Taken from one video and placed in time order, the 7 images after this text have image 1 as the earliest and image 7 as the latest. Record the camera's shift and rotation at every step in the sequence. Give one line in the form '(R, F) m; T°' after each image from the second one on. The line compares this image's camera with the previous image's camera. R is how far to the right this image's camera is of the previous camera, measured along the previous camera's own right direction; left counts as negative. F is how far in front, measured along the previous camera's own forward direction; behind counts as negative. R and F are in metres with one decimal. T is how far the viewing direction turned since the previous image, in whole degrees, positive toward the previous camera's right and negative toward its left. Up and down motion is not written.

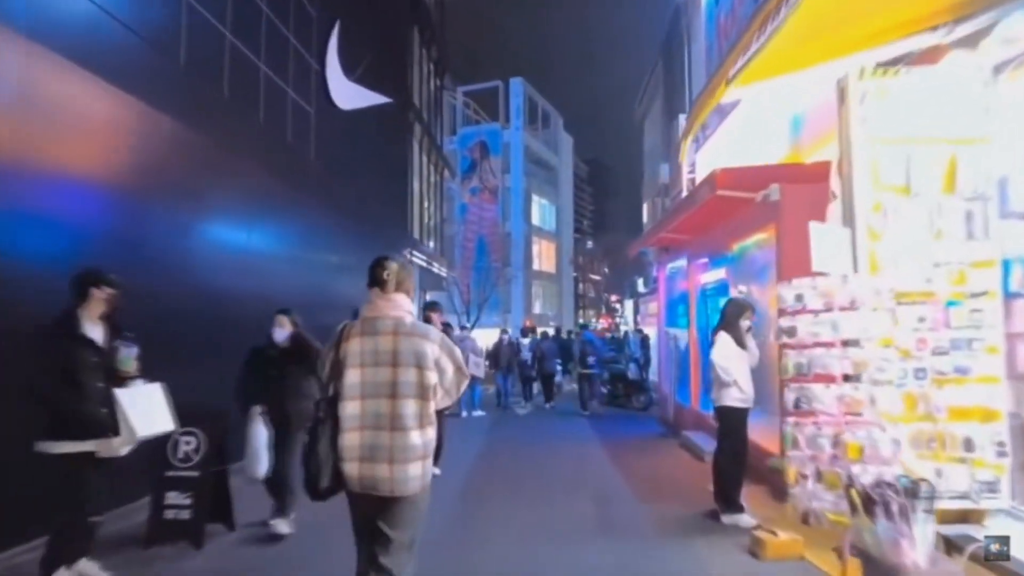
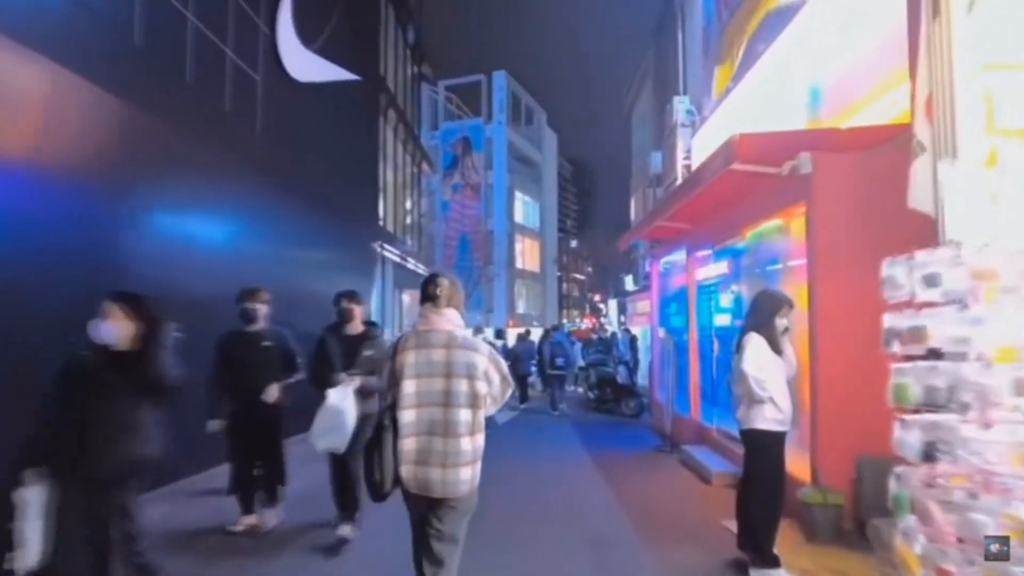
(+0.1, +1.5) m; +1°
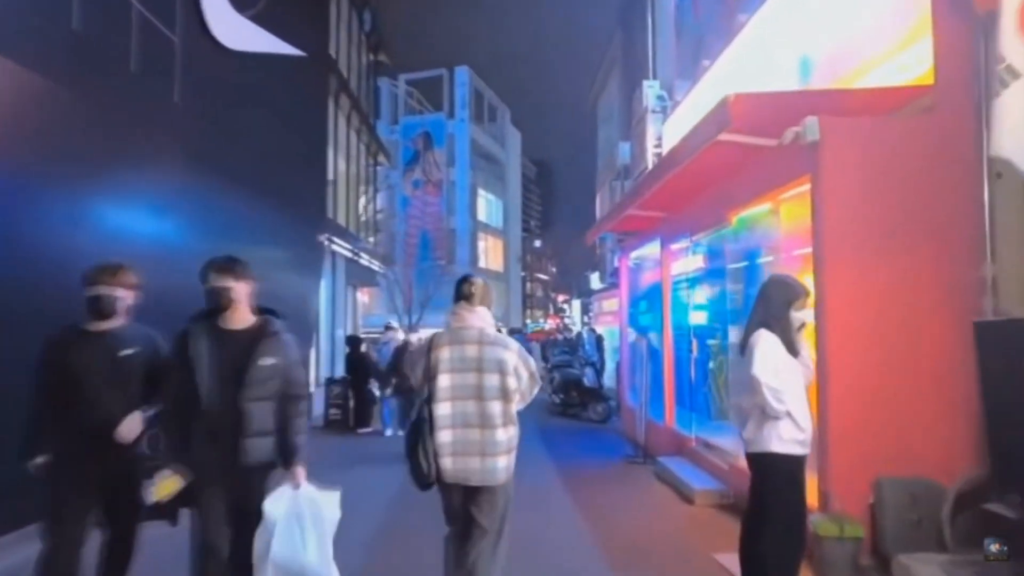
(+0.1, +1.1) m; +3°
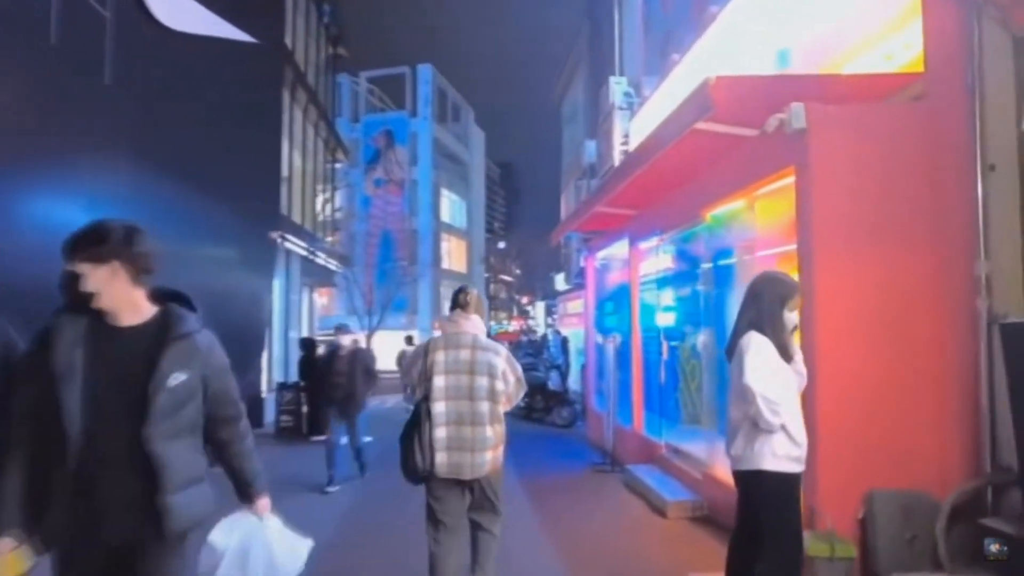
(0.0, +0.5) m; +3°
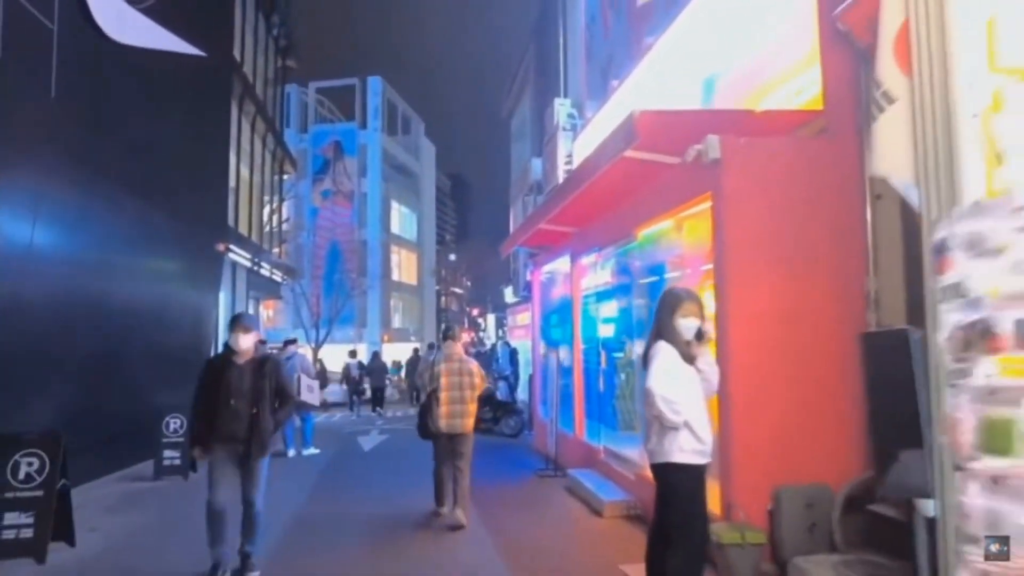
(+0.1, -0.4) m; +4°
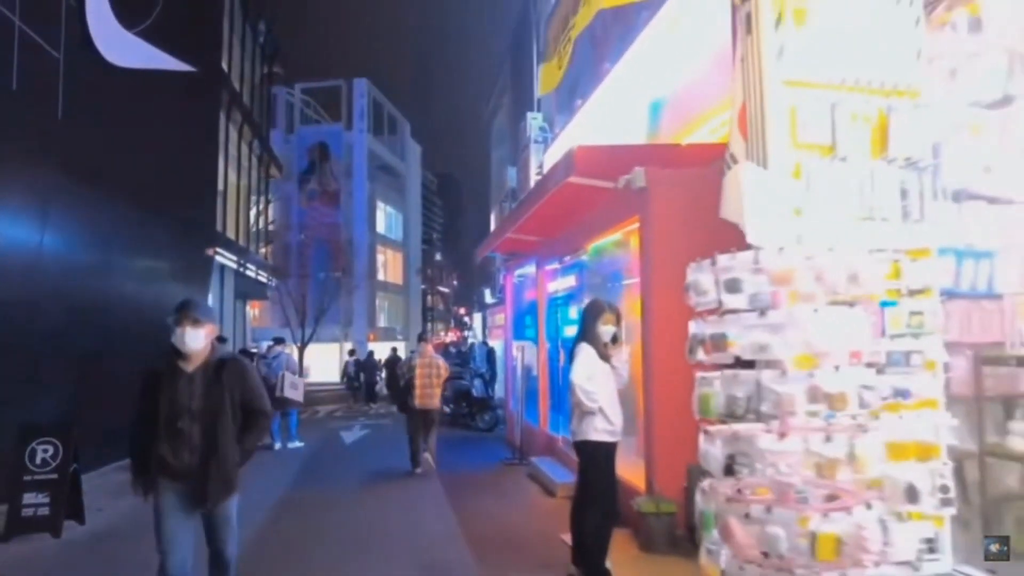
(+0.3, -0.9) m; +1°
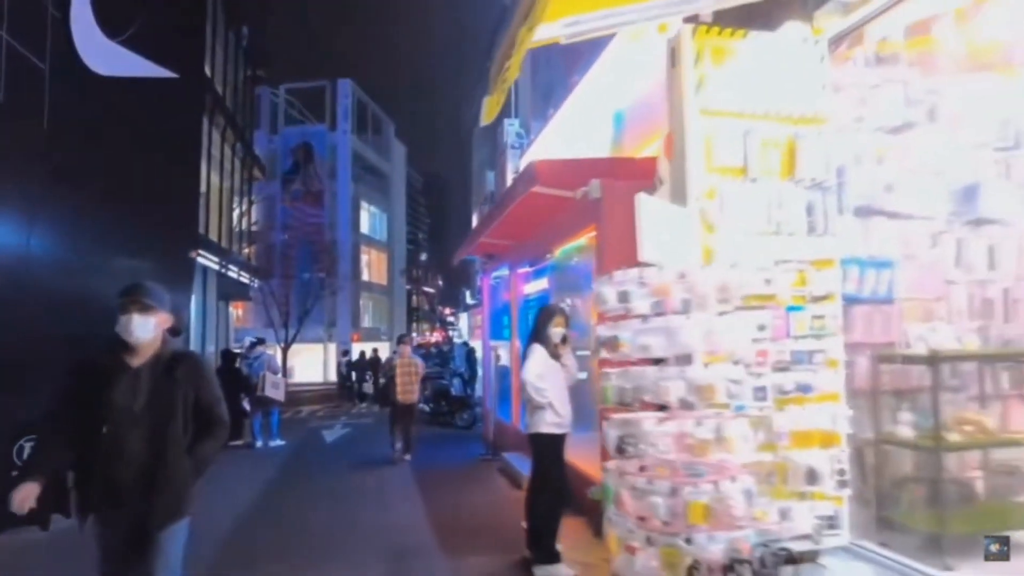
(+0.2, -0.4) m; +1°
